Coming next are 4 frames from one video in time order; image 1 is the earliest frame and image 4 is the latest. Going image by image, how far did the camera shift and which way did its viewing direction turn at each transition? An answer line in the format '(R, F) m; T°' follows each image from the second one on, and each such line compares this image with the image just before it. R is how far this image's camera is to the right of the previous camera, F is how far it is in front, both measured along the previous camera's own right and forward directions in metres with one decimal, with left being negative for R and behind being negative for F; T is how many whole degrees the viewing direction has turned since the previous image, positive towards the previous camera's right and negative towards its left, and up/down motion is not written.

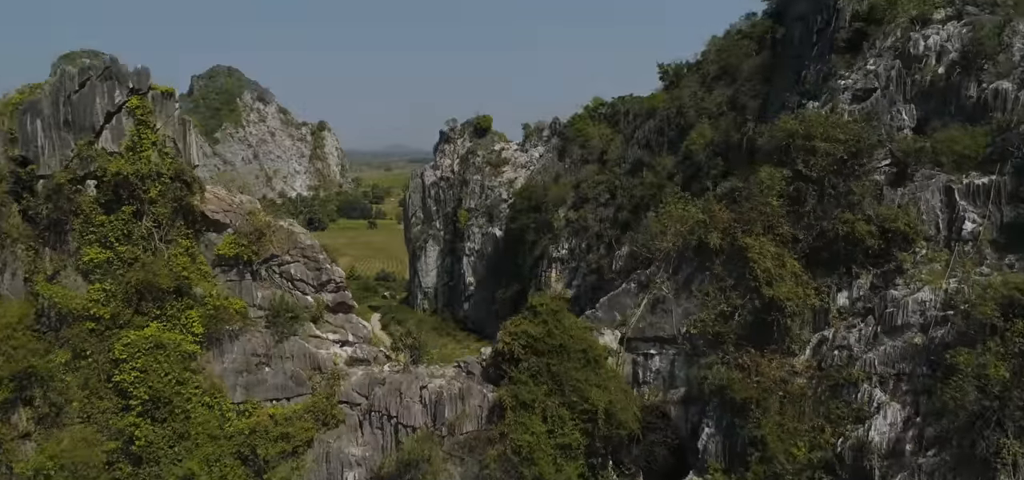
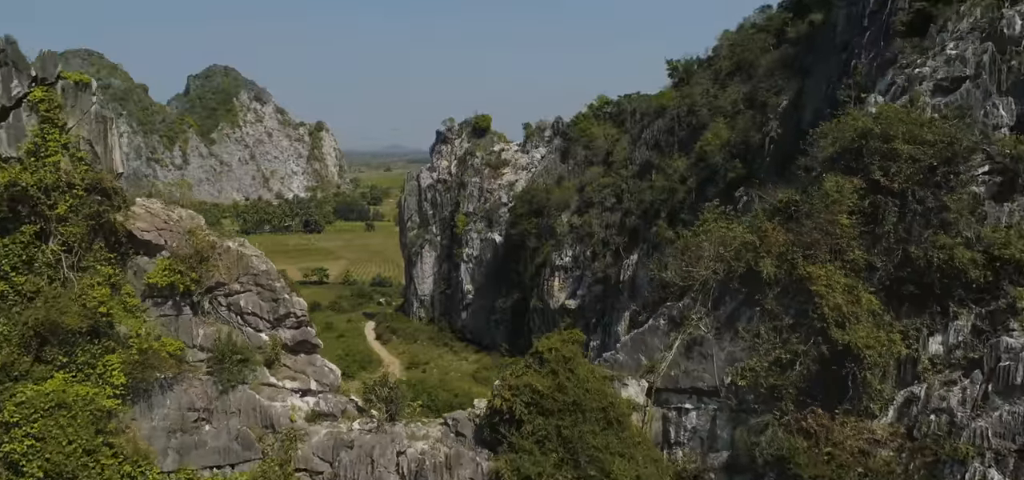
(0.0, +2.1) m; 0°
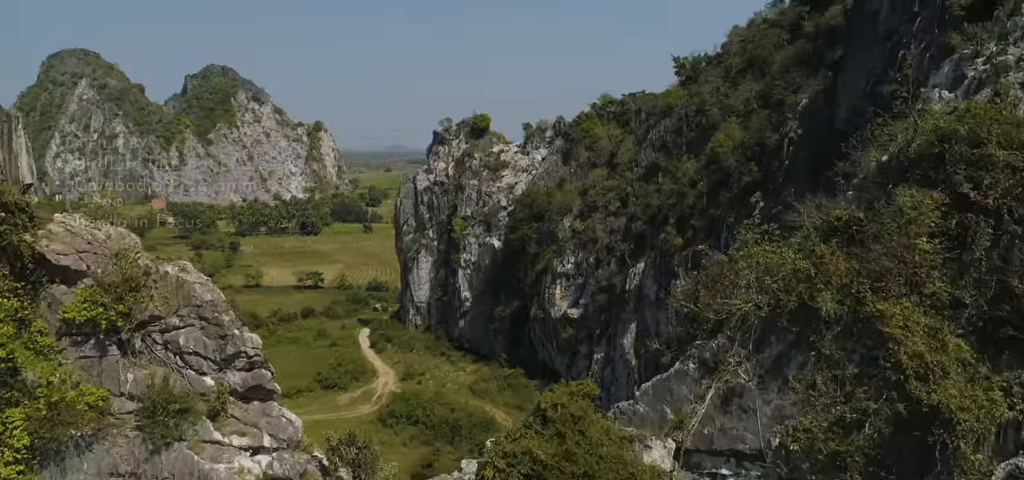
(0.0, +1.6) m; 0°
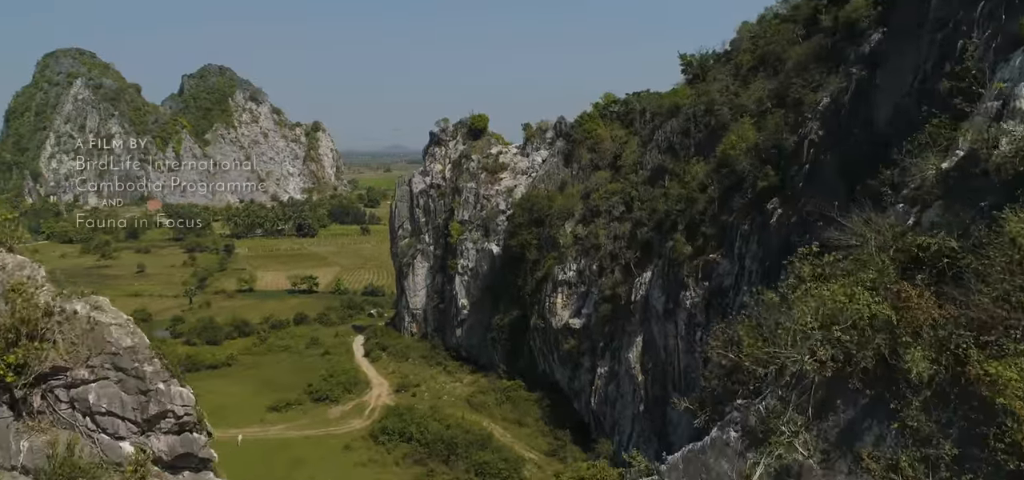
(+0.1, +1.6) m; 0°
